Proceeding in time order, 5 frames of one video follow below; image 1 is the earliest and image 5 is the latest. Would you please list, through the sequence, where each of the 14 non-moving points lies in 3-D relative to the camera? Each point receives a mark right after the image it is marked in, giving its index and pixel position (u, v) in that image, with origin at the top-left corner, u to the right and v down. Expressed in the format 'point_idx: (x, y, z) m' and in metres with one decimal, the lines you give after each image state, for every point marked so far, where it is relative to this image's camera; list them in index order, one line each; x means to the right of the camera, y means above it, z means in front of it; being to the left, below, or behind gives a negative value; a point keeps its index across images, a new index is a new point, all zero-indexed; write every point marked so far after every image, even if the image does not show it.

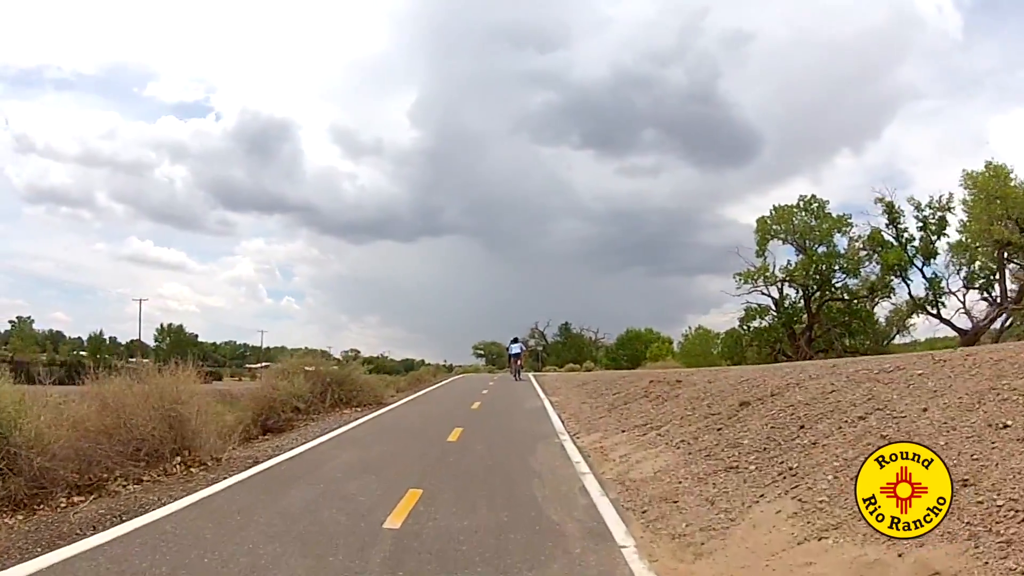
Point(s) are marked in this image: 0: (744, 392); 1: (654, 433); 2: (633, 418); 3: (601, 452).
0: (+4.2, -1.9, +15.5) m
1: (+2.4, -2.4, +14.3) m
2: (+2.4, -2.6, +16.8) m
3: (+1.4, -2.6, +13.6) m
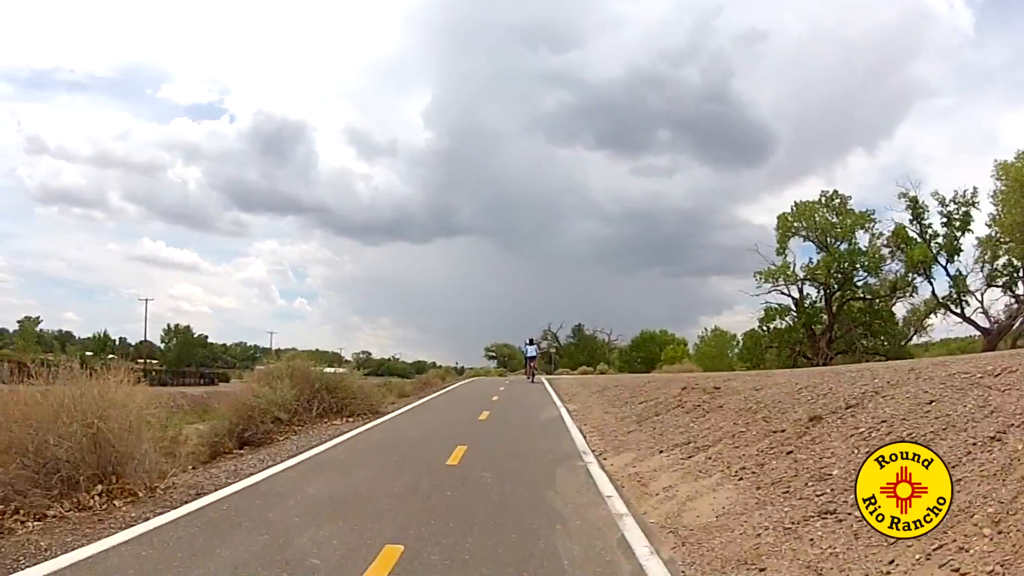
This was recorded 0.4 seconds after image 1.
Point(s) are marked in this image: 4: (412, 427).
0: (+4.4, -1.7, +12.7) m
1: (+2.5, -2.2, +11.5) m
2: (+2.6, -2.4, +14.0) m
3: (+1.6, -2.4, +10.8) m
4: (-2.1, -2.9, +18.0) m
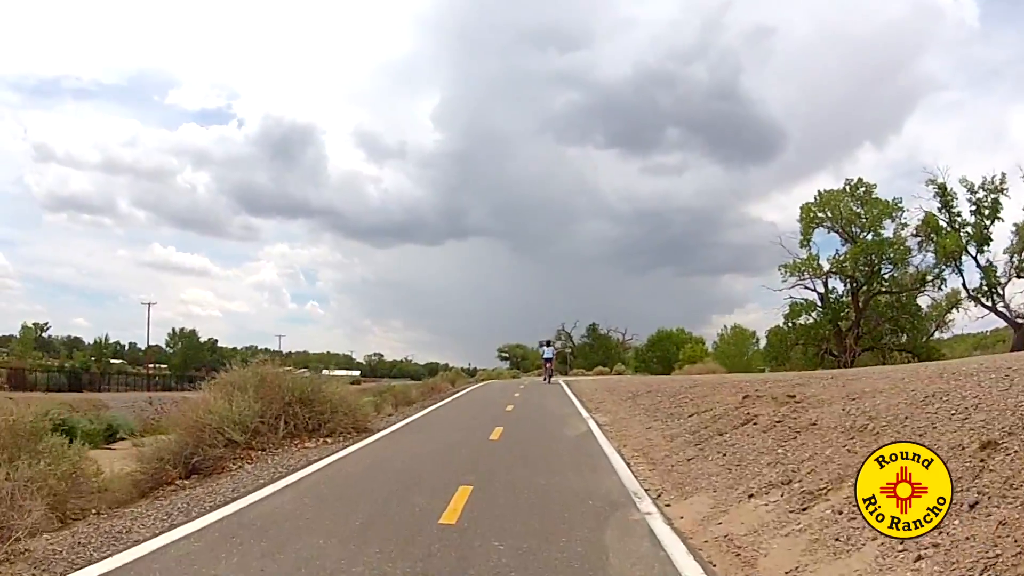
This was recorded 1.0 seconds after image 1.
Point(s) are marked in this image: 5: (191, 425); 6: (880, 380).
0: (+4.6, -1.4, +8.8) m
1: (+2.8, -1.9, +7.6) m
2: (+2.8, -2.1, +10.1) m
3: (+1.8, -2.1, +7.0) m
4: (-1.8, -2.7, +14.2) m
5: (-5.6, -2.4, +14.9) m
6: (+5.9, -1.5, +13.5) m
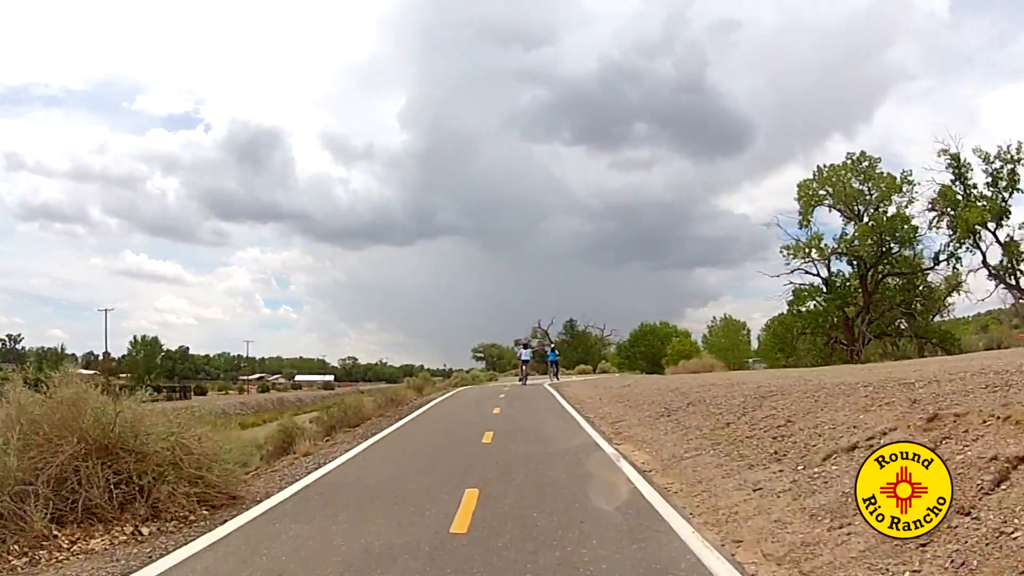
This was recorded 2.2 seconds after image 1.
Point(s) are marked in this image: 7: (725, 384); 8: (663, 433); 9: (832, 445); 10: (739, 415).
0: (+4.7, -0.7, +1.5) m
1: (+2.8, -1.3, +0.2) m
2: (+2.8, -1.5, +2.8) m
3: (+1.9, -1.5, -0.4) m
4: (-1.9, -2.2, +6.7) m
5: (-5.7, -2.0, +7.3) m
6: (+5.8, -0.8, +6.3) m
7: (+4.5, -2.1, +18.2) m
8: (+2.4, -2.3, +13.4) m
9: (+3.4, -1.6, +8.7) m
10: (+3.4, -1.9, +12.6) m
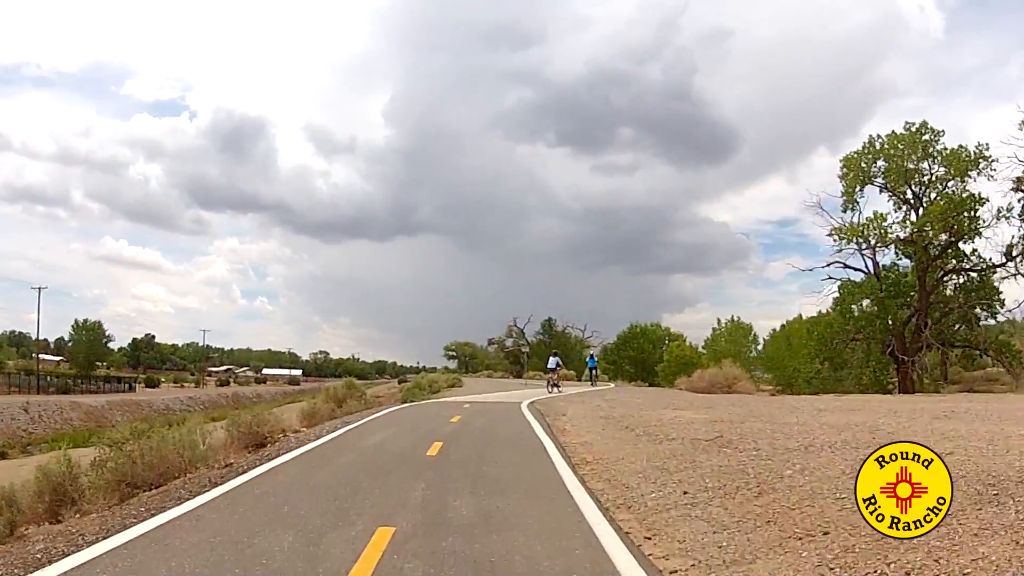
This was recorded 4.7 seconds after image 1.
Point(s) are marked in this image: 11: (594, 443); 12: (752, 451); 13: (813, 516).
0: (+4.7, +0.2, -12.5) m
1: (+2.9, -0.4, -13.8) m
2: (+2.8, -0.5, -11.2) m
3: (+1.9, -0.6, -14.5) m
4: (-2.0, -1.1, -7.4) m
5: (-5.9, -0.7, -6.9) m
6: (+5.7, +0.1, -7.7) m
7: (+4.1, -1.2, +4.2) m
8: (+2.0, -1.3, -0.6) m
9: (+3.2, -0.7, -5.3) m
10: (+3.1, -1.0, -1.4) m
11: (+1.6, -2.3, +12.8) m
12: (+2.8, -1.8, +9.7) m
13: (+2.4, -1.7, +6.9) m
